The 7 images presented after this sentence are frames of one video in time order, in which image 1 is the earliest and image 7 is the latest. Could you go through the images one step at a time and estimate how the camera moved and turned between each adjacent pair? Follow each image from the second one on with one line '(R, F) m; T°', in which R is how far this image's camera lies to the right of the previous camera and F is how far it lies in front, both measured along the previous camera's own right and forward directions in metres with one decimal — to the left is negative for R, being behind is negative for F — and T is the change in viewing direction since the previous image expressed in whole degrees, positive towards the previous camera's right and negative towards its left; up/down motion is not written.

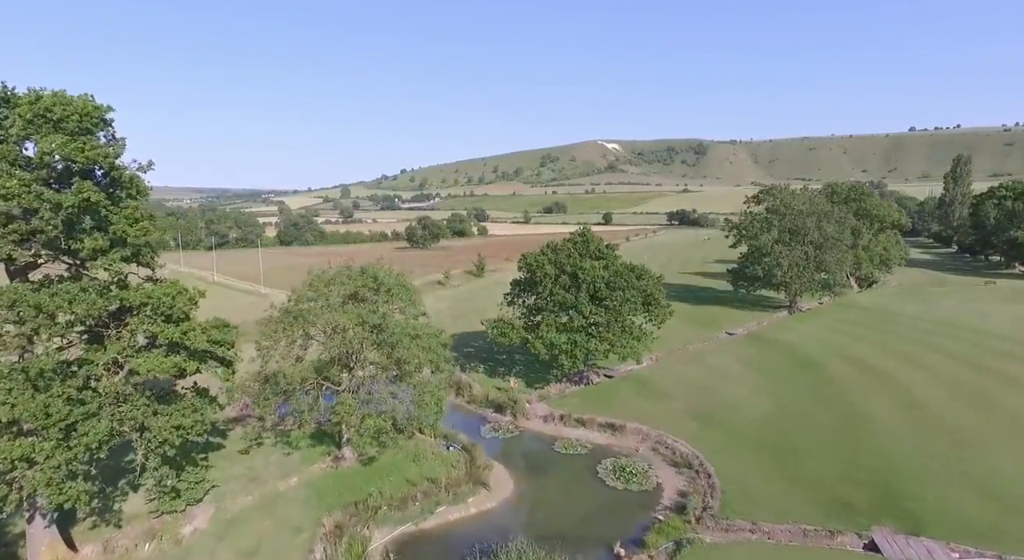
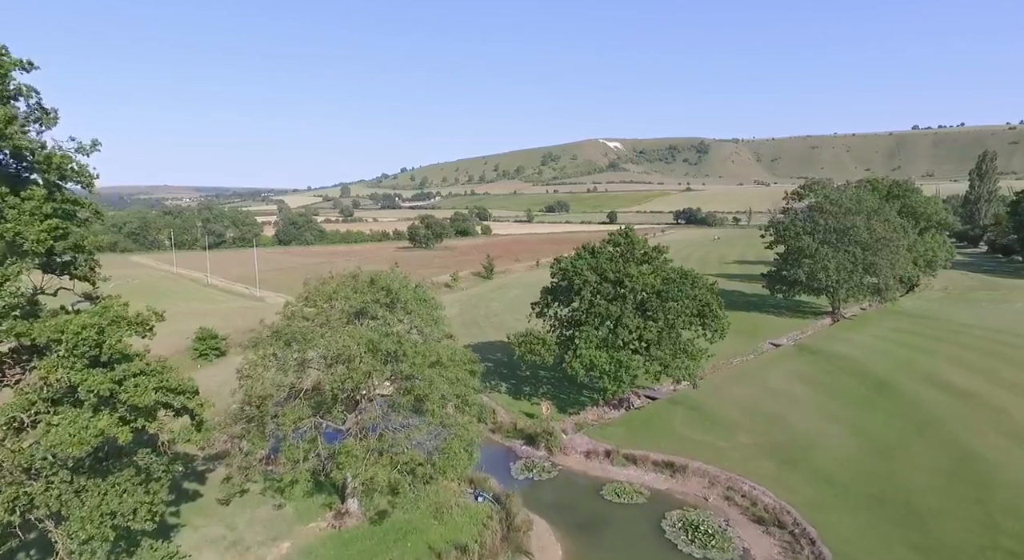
(-1.5, +4.8) m; 0°
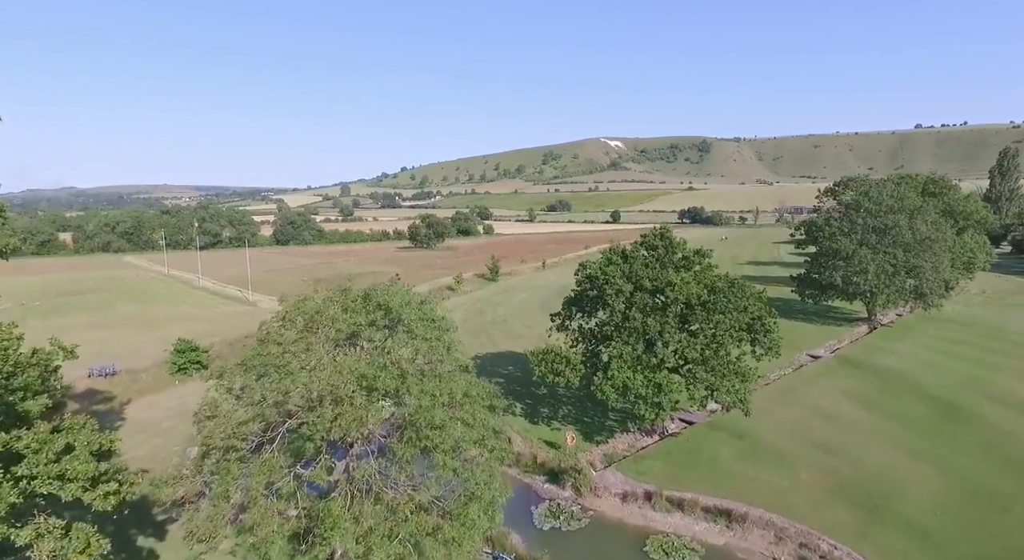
(-0.8, +4.0) m; 0°
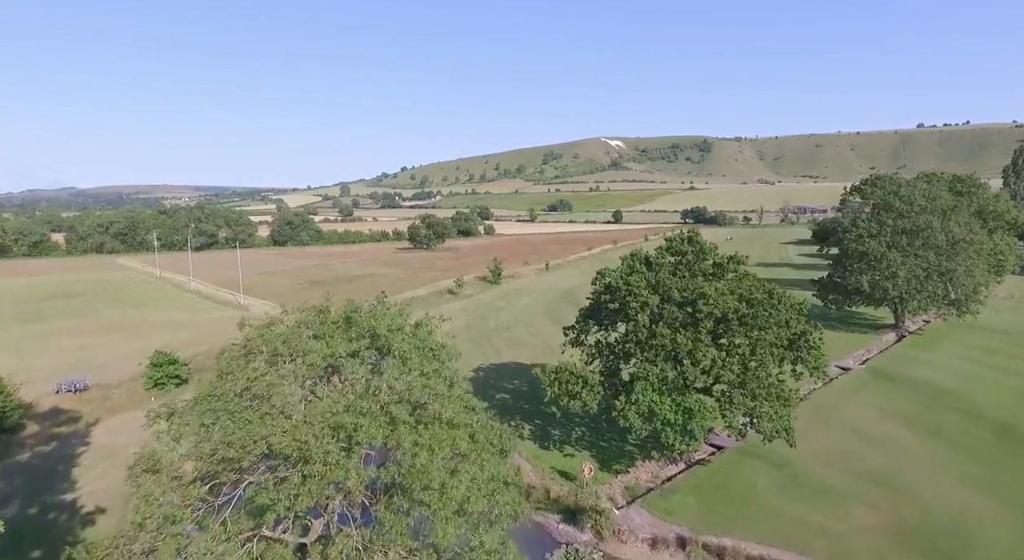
(-0.3, +2.9) m; 0°
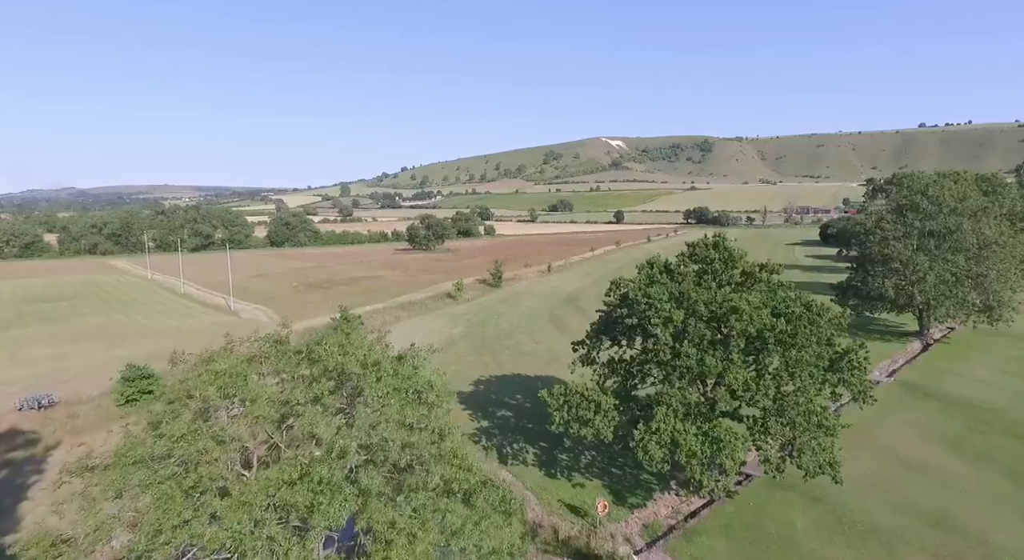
(-0.1, +2.6) m; 0°
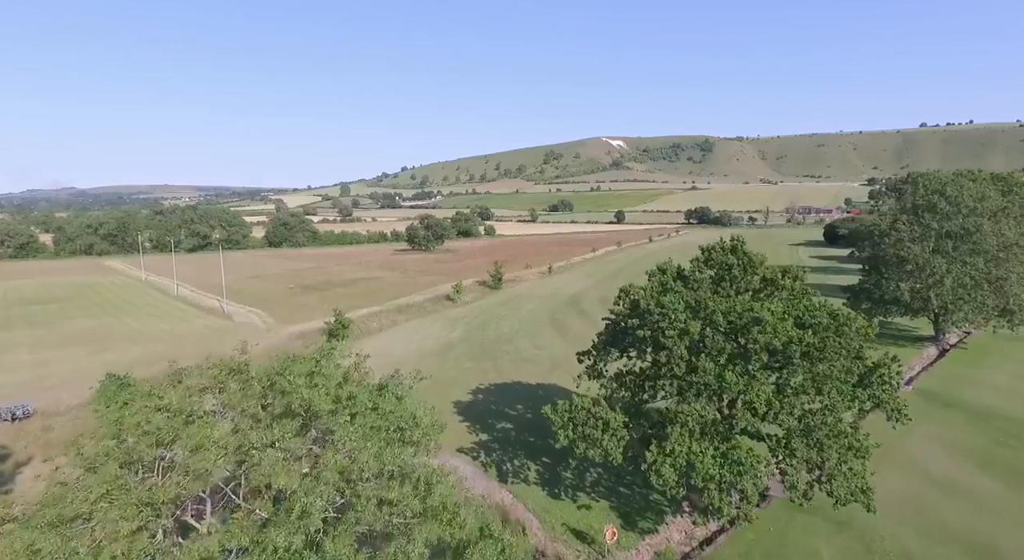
(0.0, +1.5) m; 0°
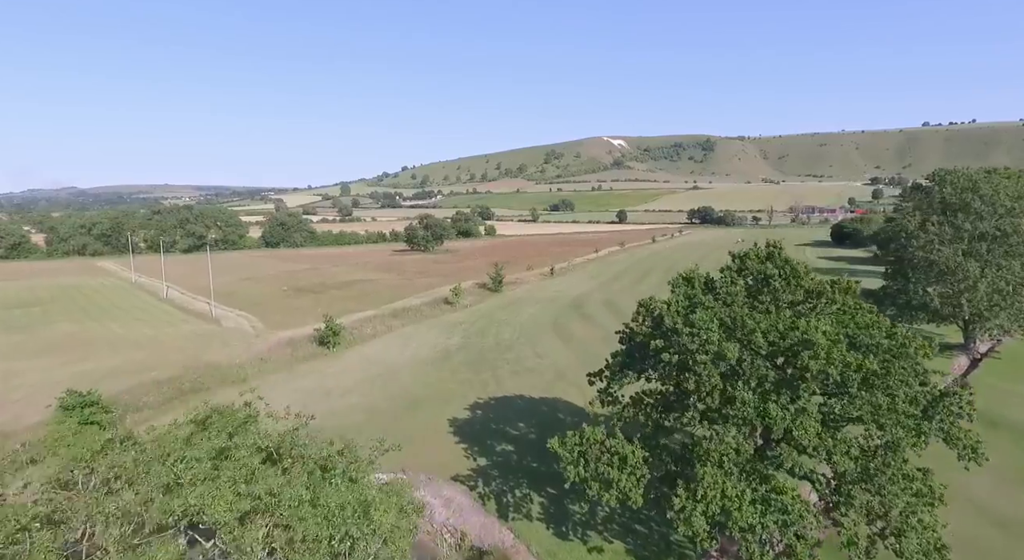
(0.0, +2.6) m; 0°
